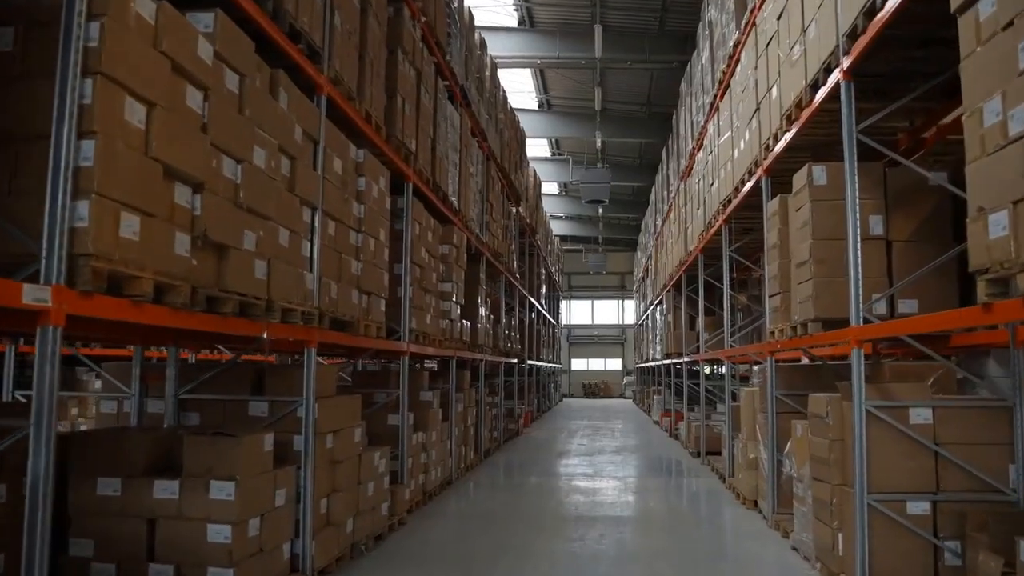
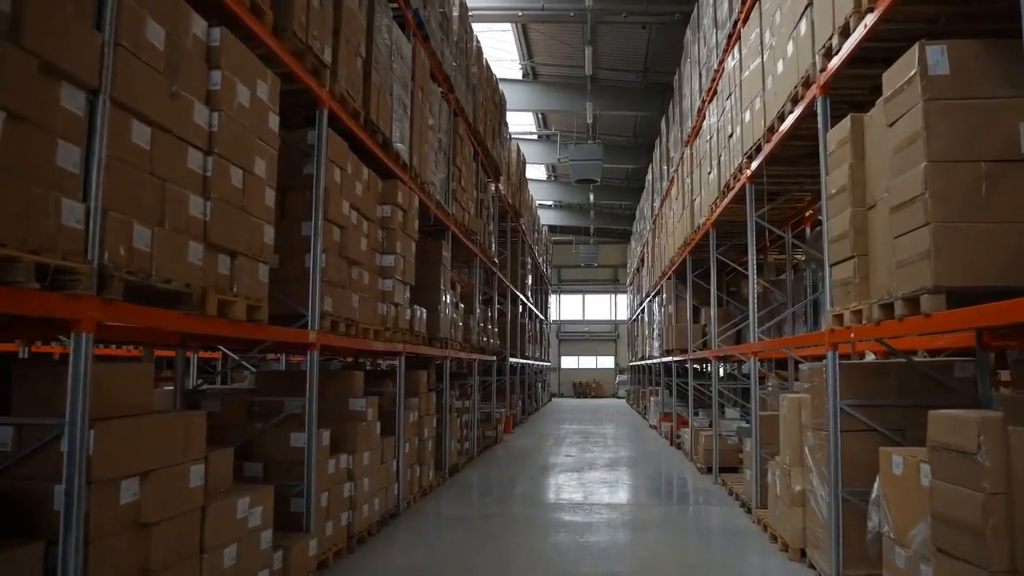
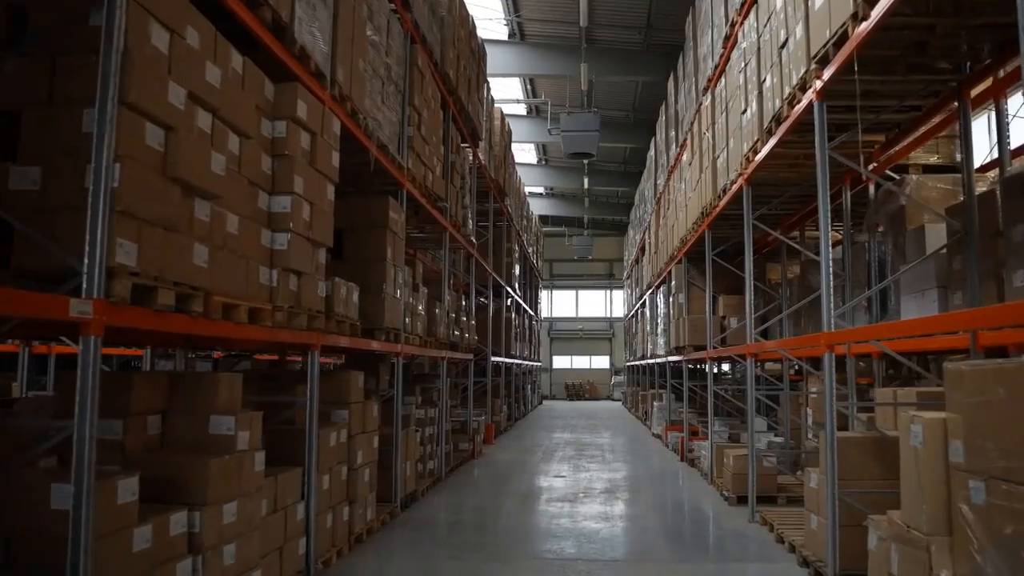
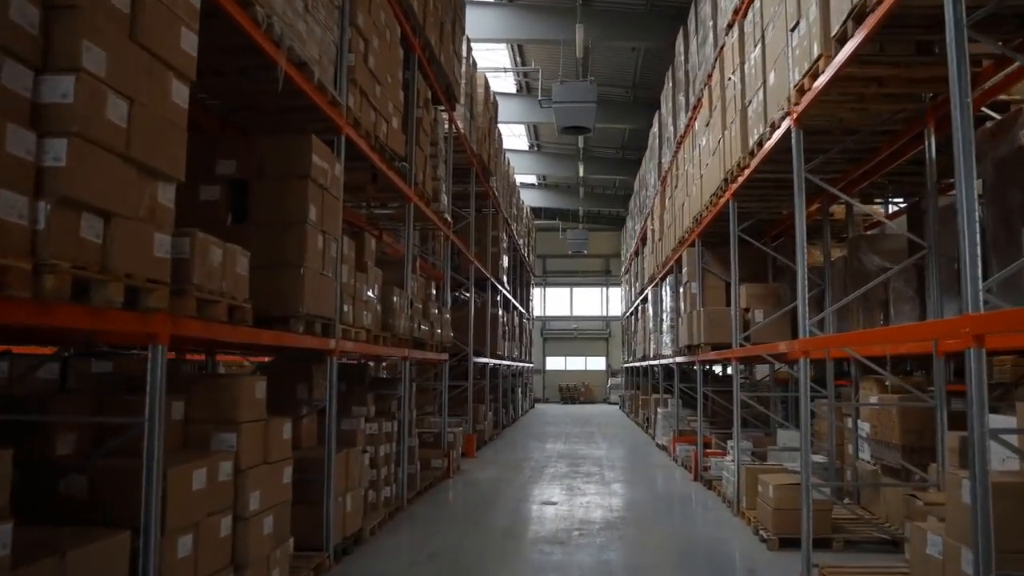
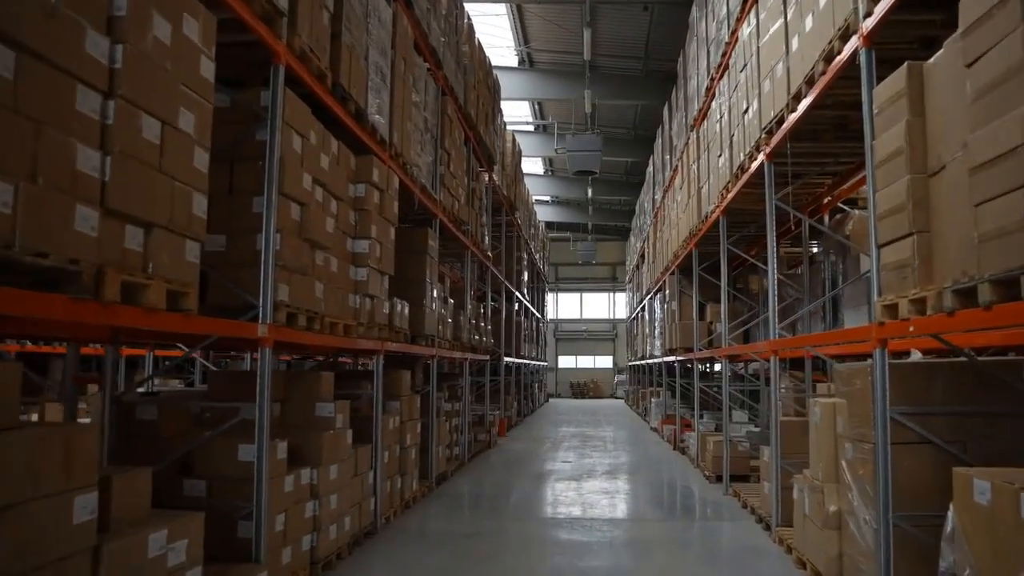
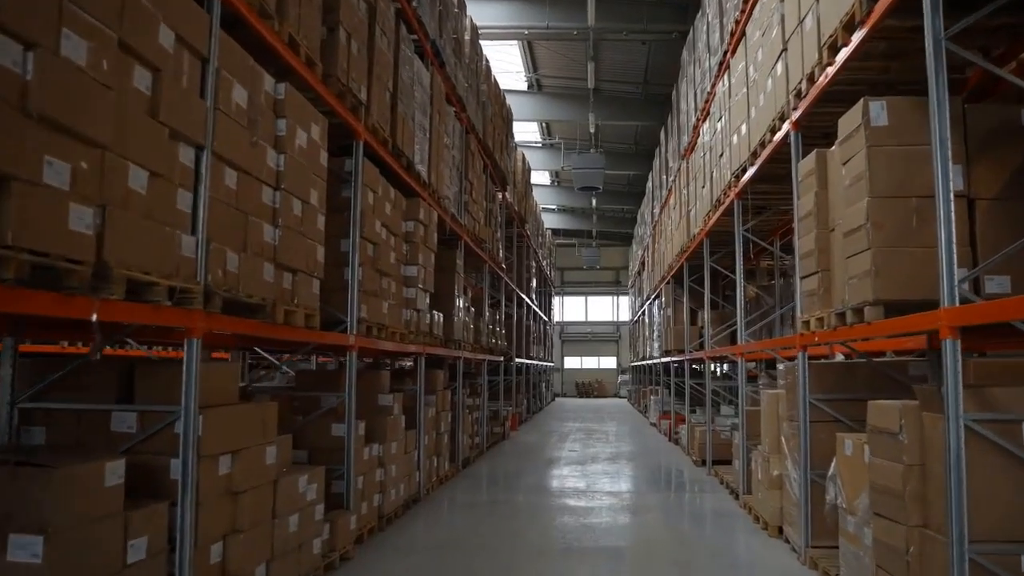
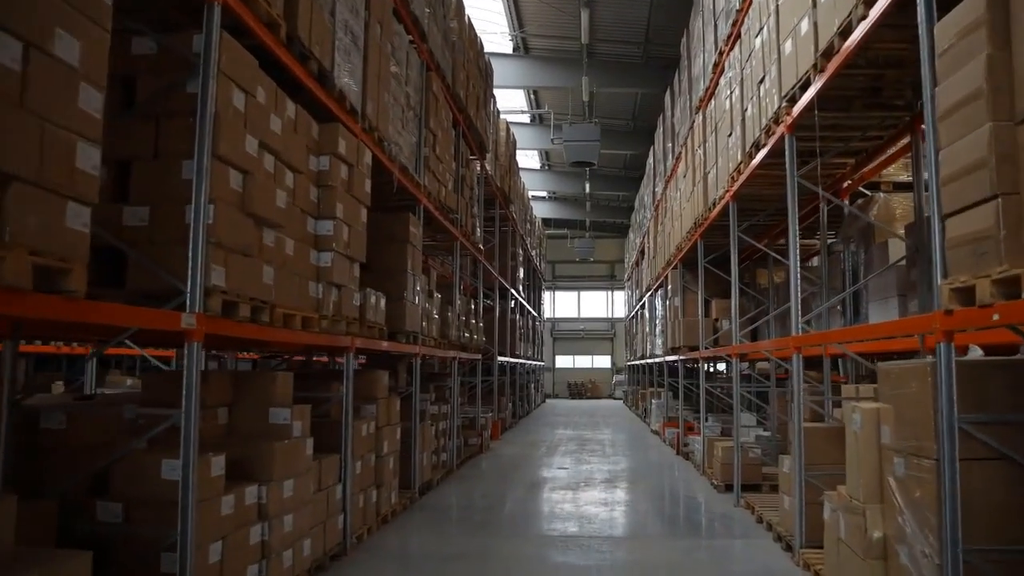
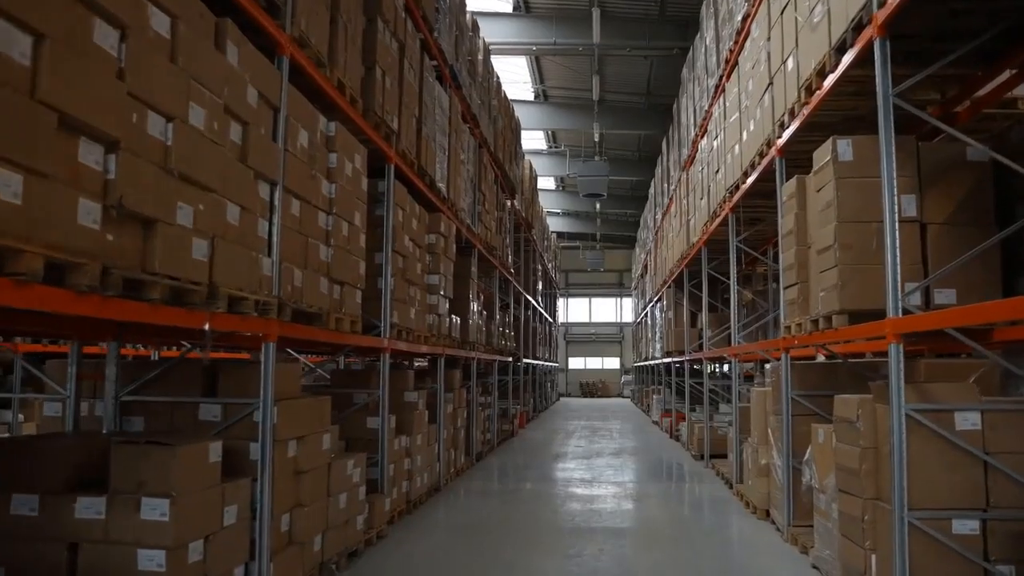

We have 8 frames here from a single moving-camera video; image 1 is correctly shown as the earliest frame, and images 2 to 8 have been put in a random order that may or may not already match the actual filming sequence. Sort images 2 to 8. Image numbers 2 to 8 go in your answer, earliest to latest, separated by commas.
8, 6, 2, 5, 7, 3, 4
